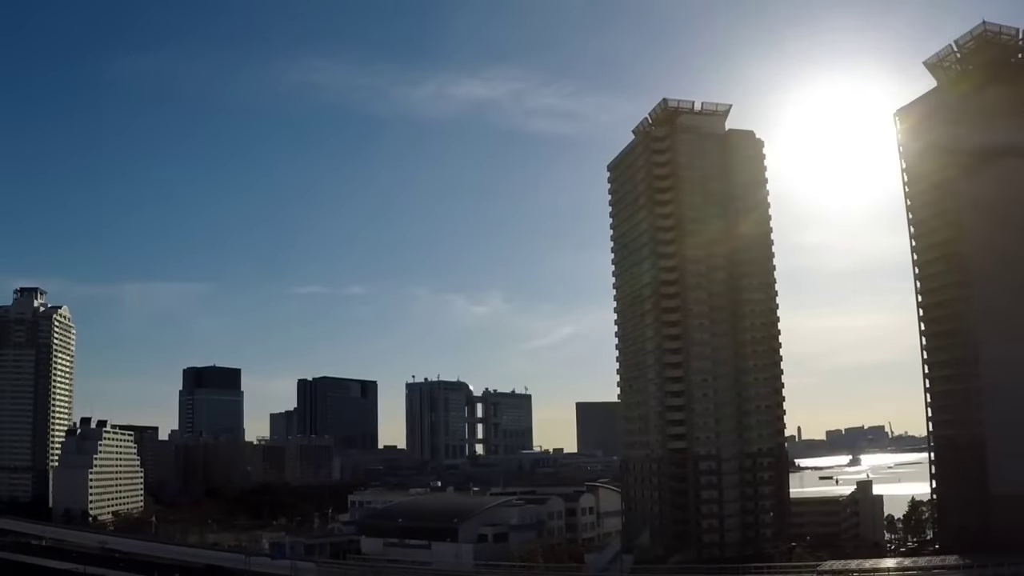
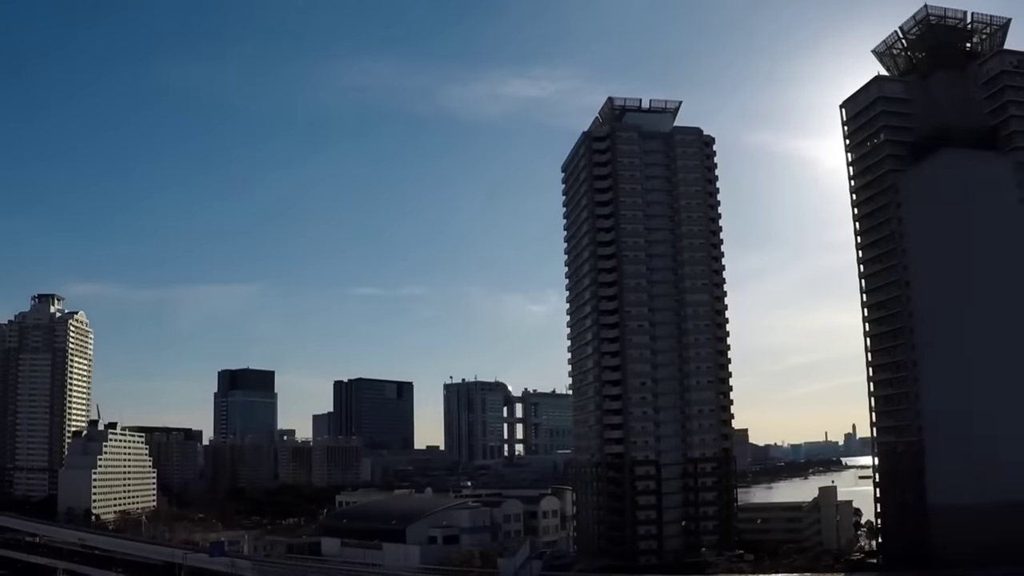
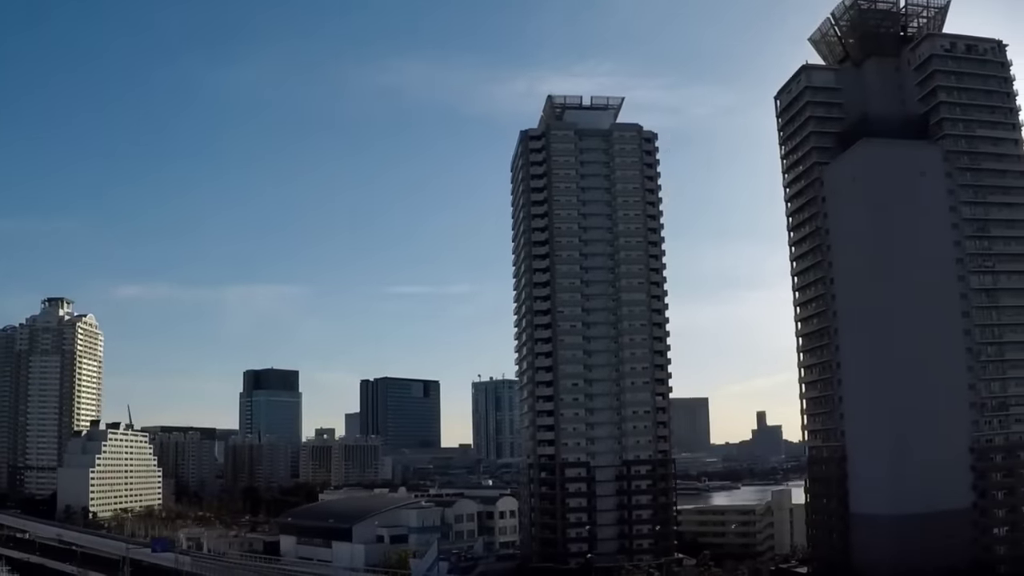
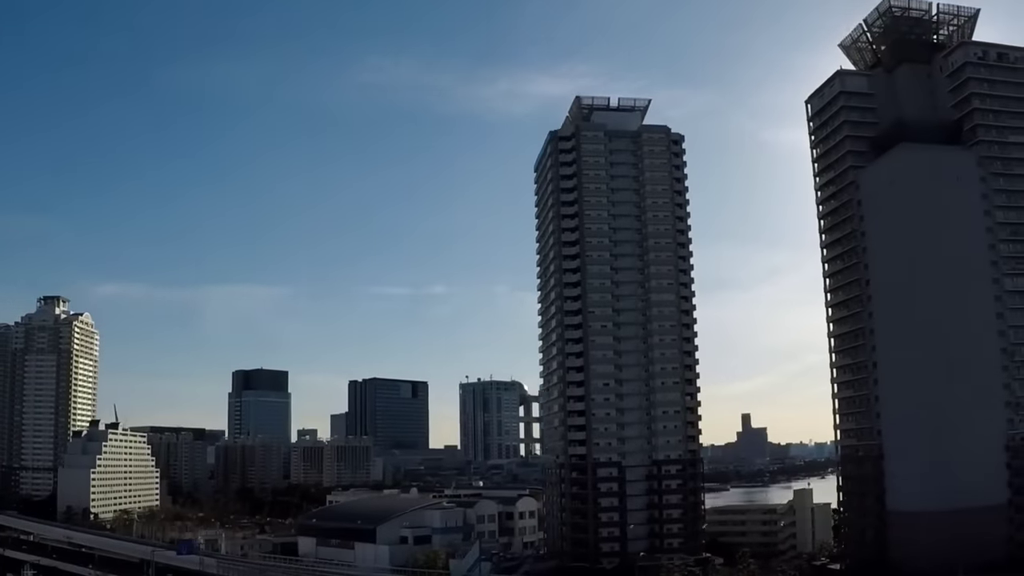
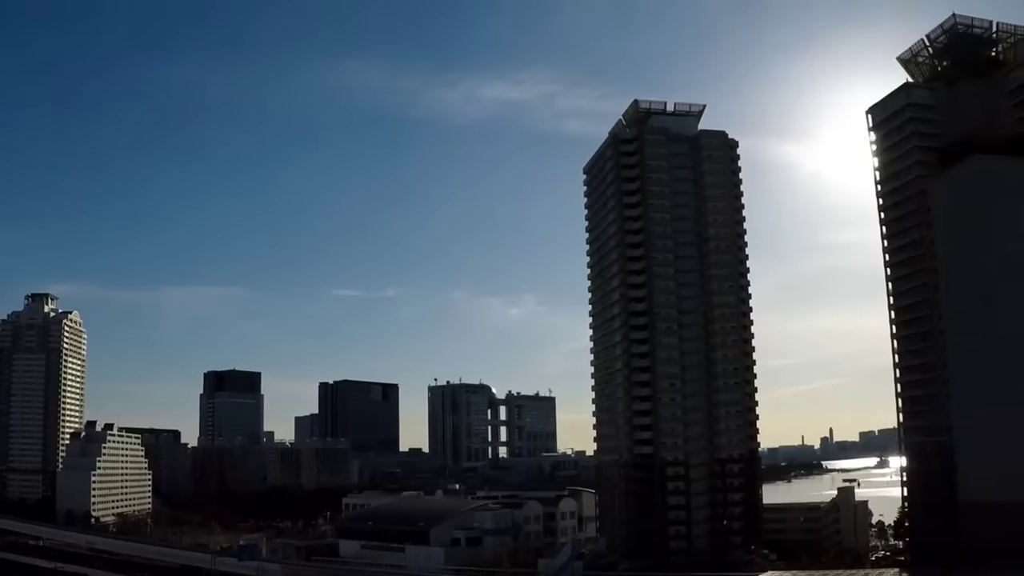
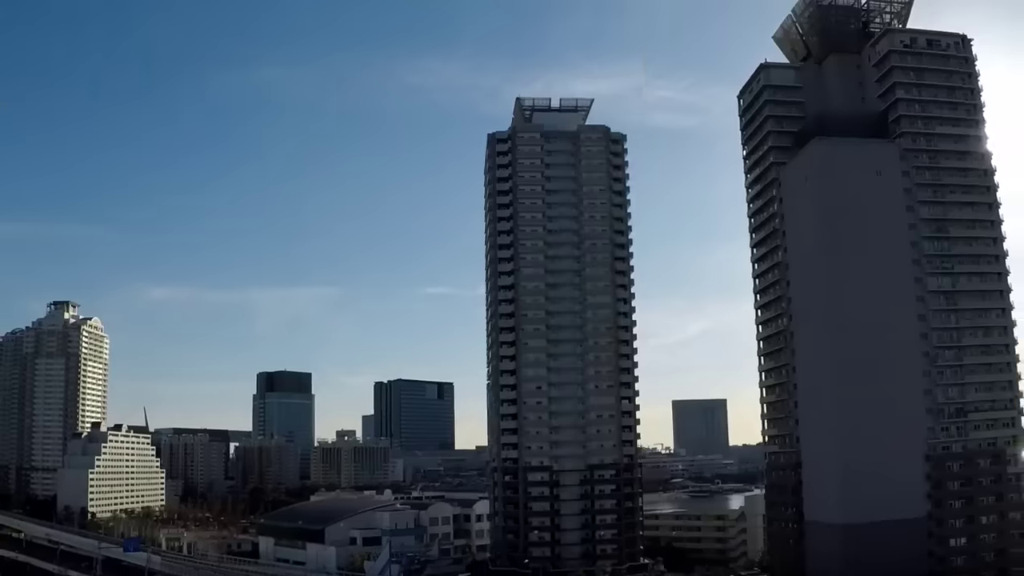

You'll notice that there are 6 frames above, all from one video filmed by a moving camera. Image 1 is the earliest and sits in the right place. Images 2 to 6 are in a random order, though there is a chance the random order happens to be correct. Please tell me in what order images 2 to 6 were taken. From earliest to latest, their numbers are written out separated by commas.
5, 2, 4, 3, 6
